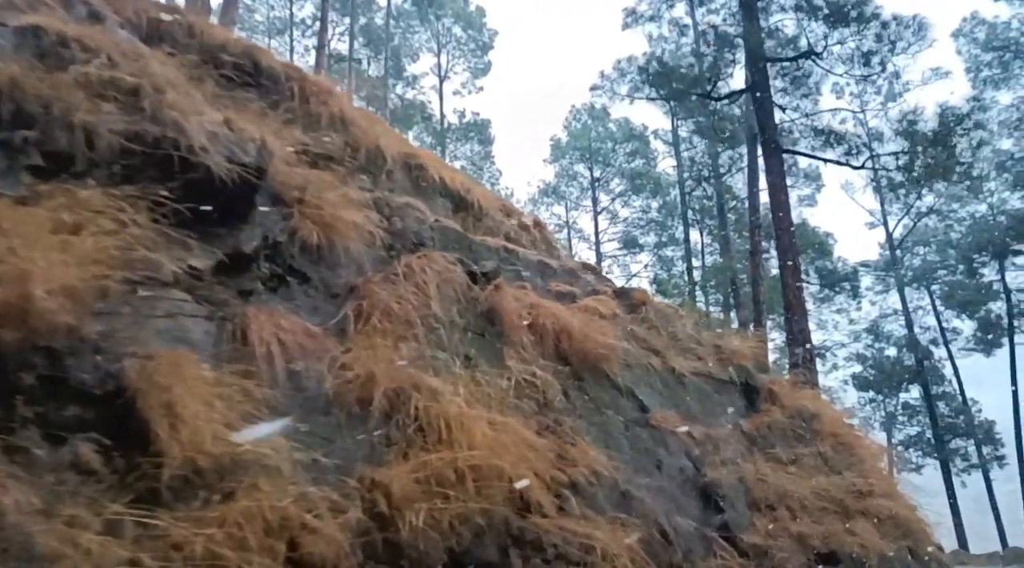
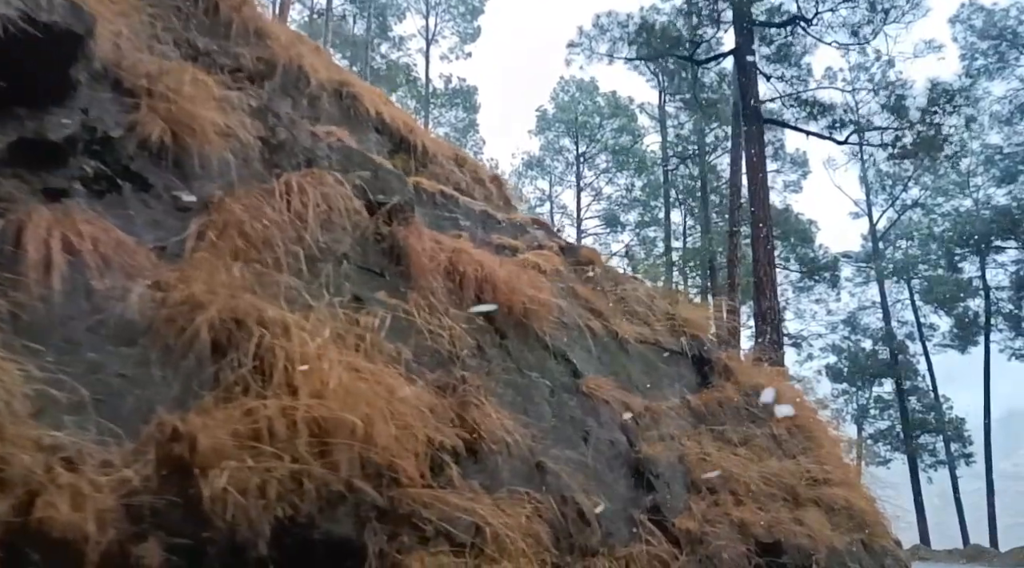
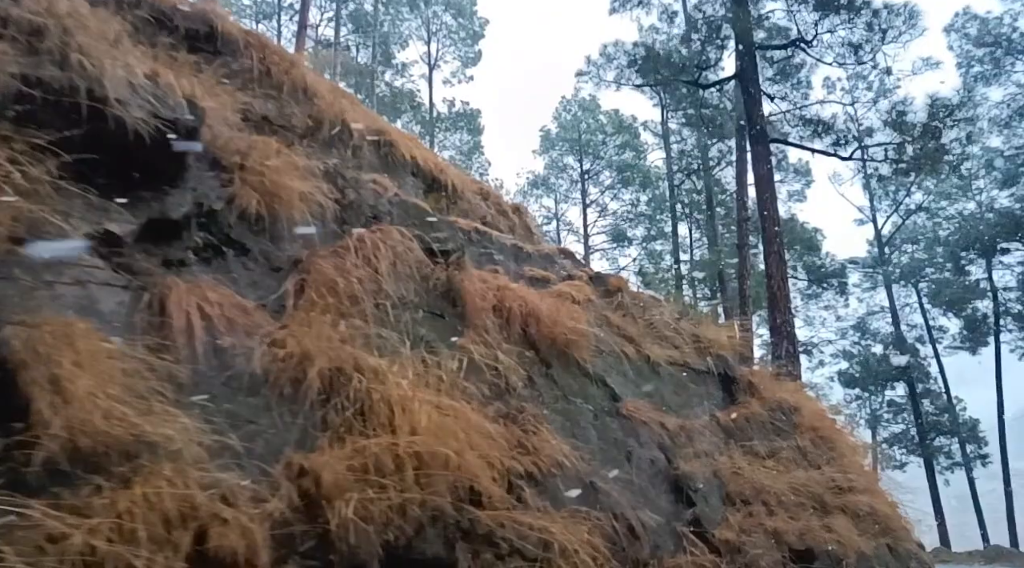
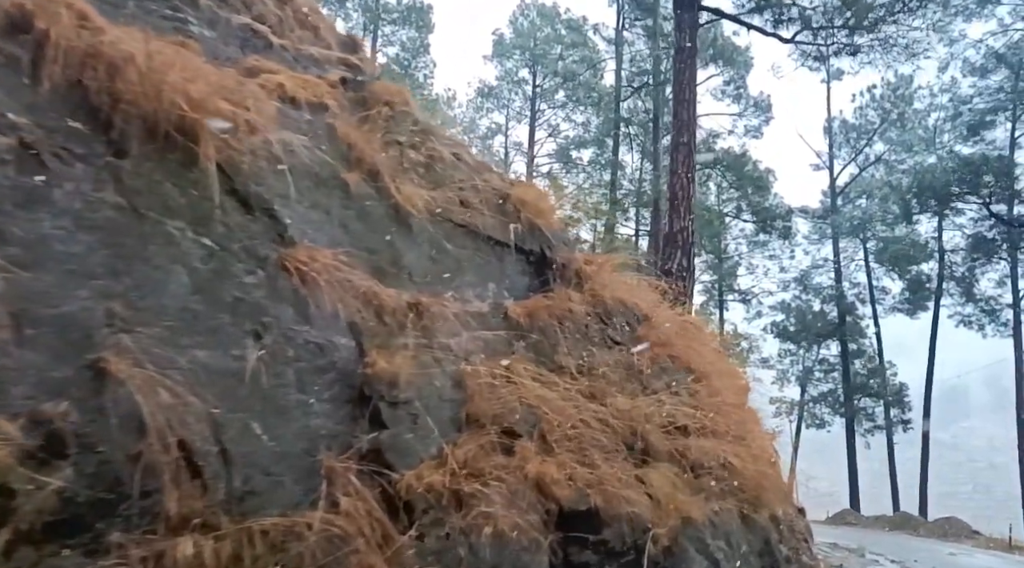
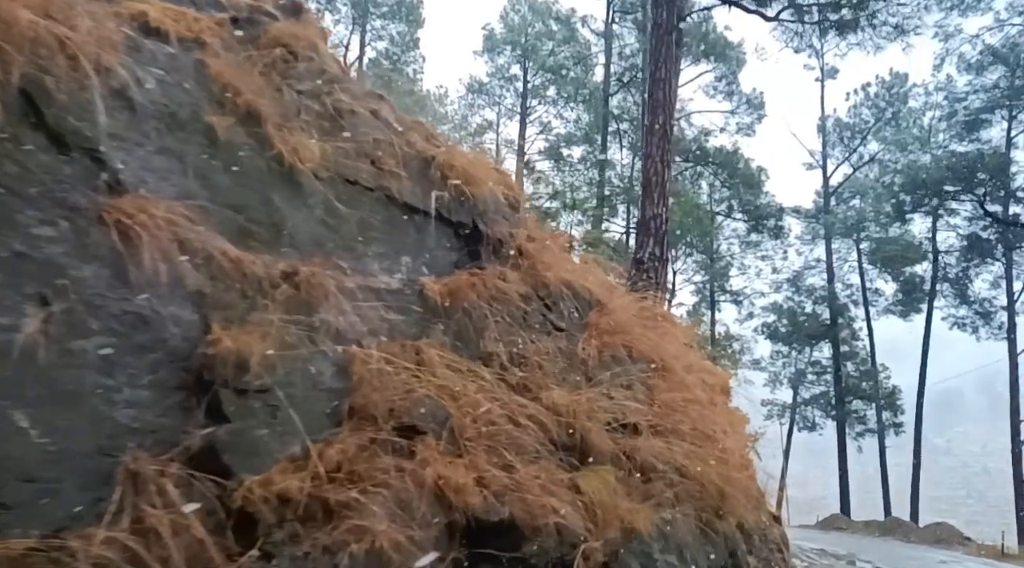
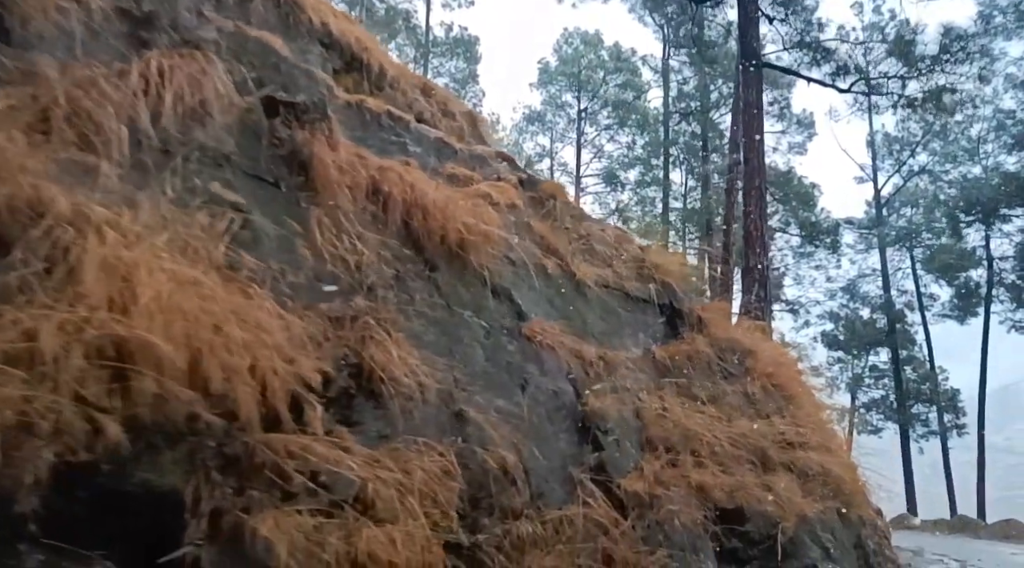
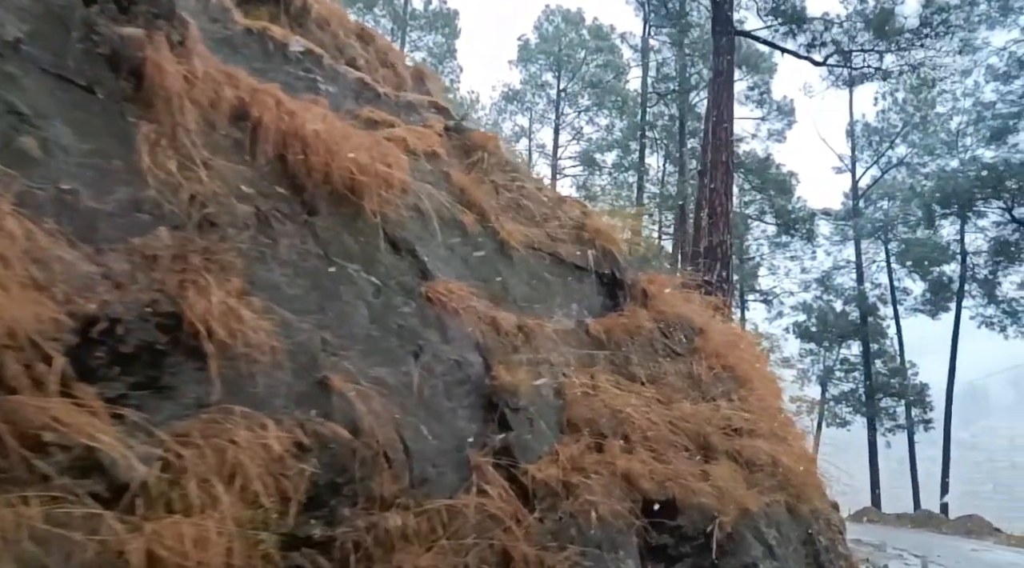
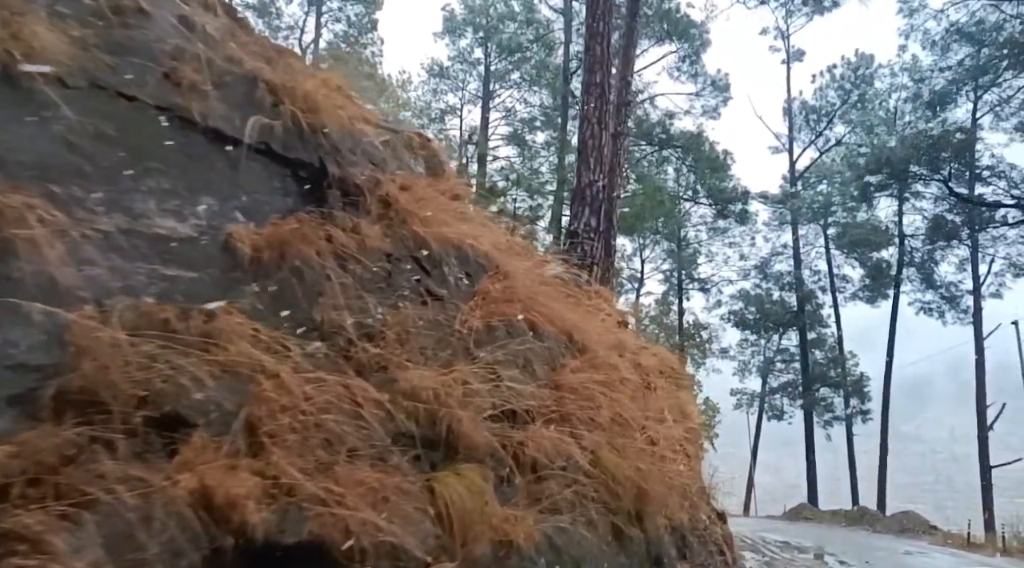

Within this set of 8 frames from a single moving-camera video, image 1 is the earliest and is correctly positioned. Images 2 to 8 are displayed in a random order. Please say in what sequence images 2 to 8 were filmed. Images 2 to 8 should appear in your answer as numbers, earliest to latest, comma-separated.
3, 2, 6, 7, 4, 5, 8
